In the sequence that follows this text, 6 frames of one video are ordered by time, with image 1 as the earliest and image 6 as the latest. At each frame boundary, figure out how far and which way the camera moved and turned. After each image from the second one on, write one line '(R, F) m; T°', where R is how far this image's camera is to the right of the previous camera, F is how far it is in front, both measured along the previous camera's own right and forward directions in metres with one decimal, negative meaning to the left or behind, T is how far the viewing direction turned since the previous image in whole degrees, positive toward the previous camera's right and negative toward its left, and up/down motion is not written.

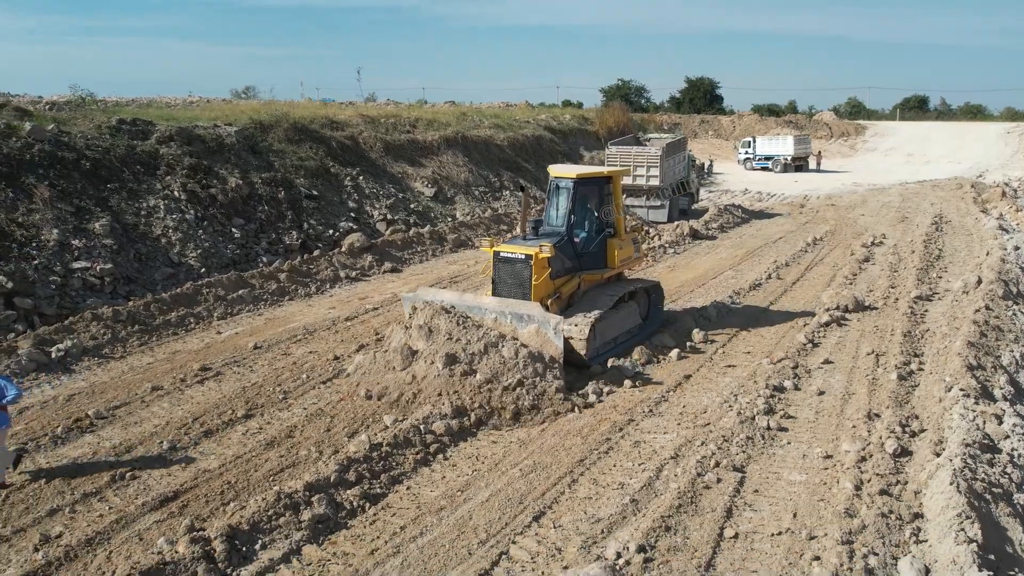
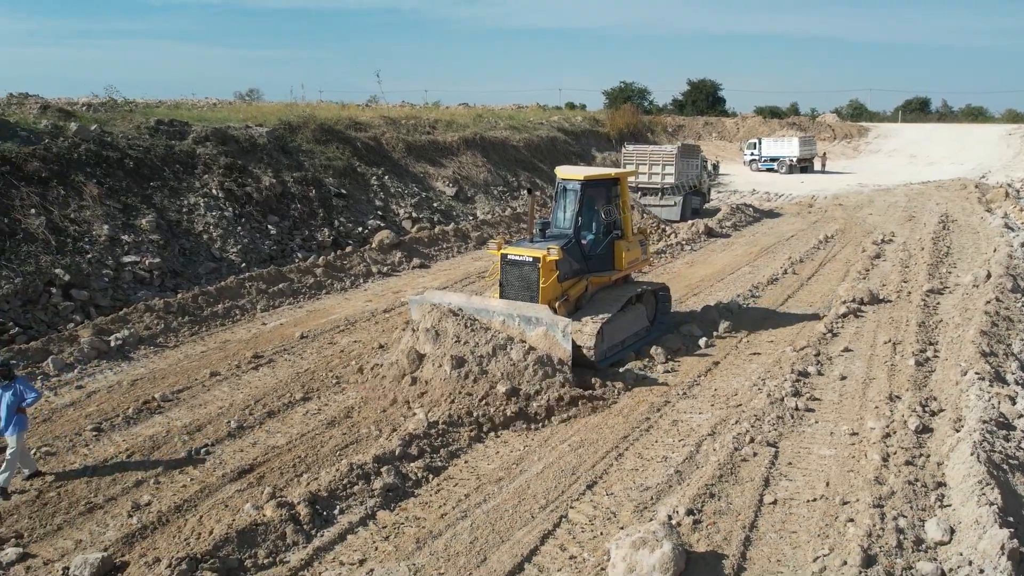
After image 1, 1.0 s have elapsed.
(-0.4, -0.5) m; 0°
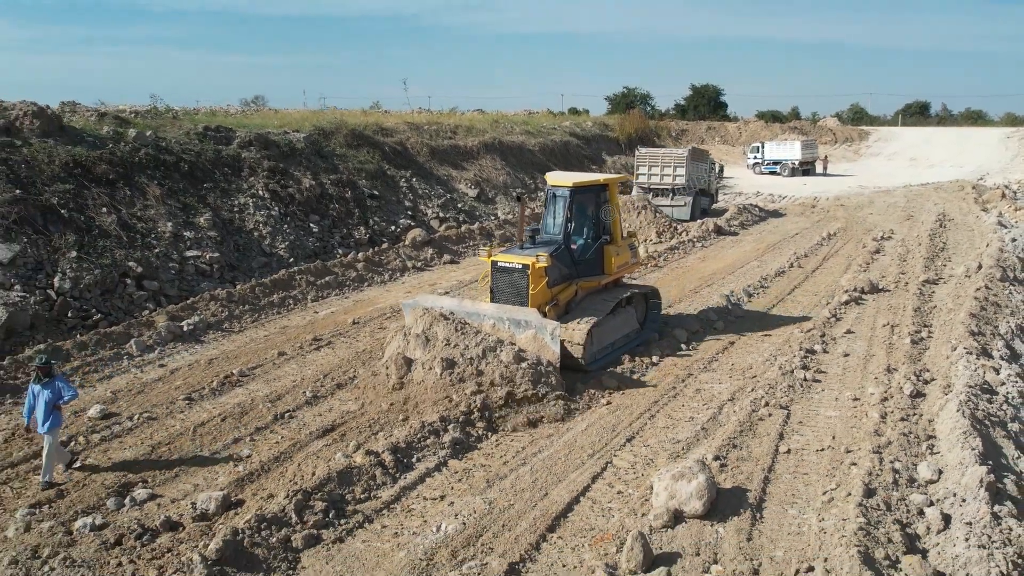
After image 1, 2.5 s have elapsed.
(-0.4, -1.0) m; 0°
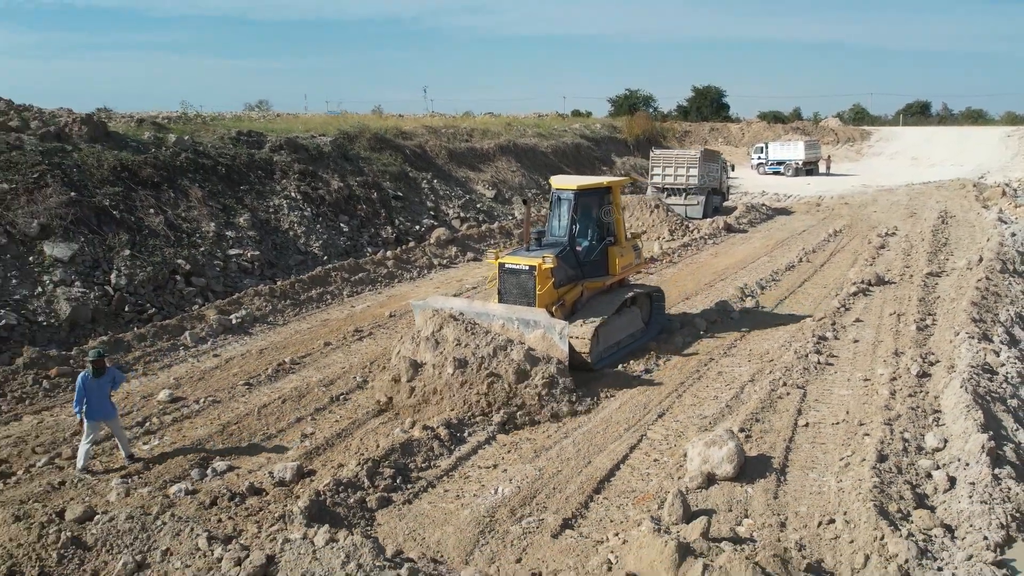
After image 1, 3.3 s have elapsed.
(-0.4, -0.6) m; 0°
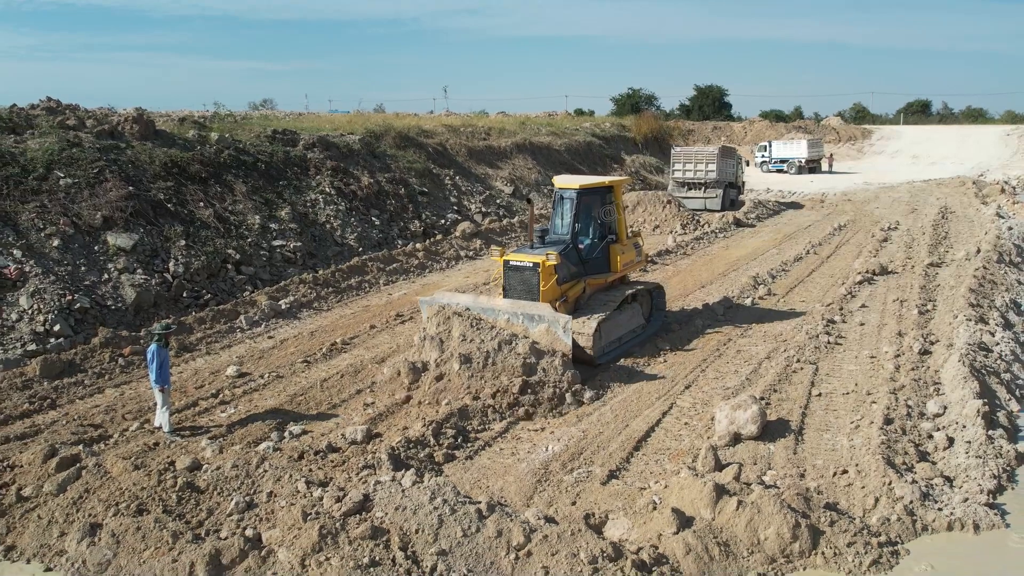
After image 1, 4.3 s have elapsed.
(-0.5, -0.8) m; 0°
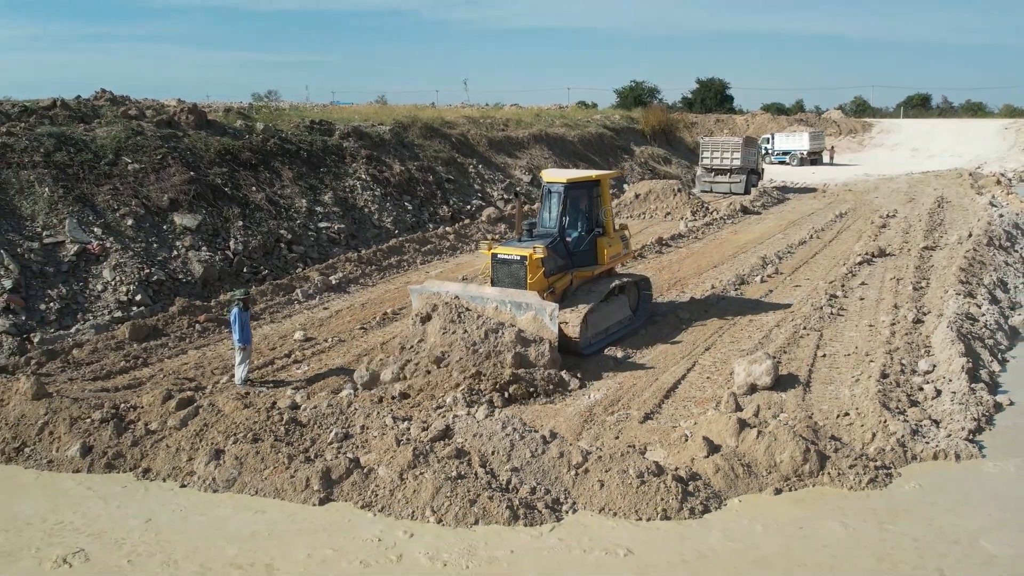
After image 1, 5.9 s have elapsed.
(-0.5, -1.1) m; 0°
